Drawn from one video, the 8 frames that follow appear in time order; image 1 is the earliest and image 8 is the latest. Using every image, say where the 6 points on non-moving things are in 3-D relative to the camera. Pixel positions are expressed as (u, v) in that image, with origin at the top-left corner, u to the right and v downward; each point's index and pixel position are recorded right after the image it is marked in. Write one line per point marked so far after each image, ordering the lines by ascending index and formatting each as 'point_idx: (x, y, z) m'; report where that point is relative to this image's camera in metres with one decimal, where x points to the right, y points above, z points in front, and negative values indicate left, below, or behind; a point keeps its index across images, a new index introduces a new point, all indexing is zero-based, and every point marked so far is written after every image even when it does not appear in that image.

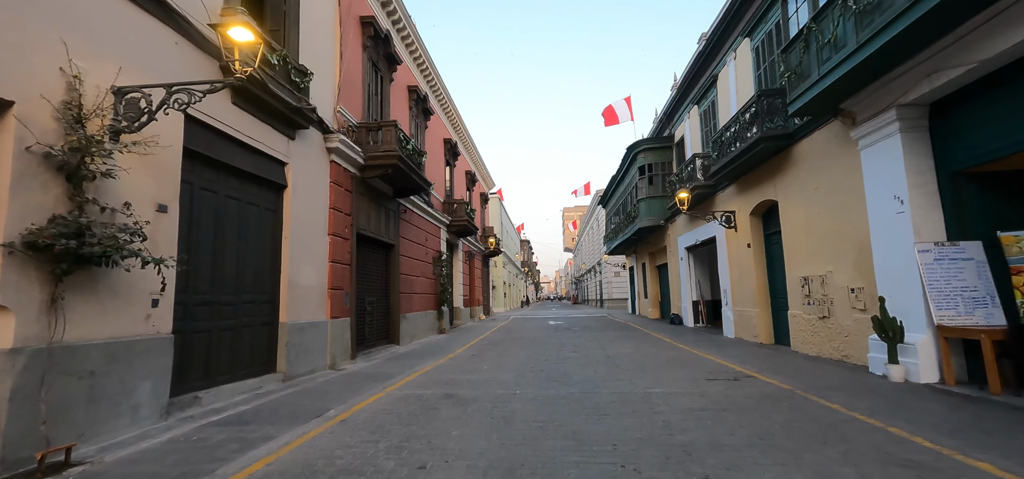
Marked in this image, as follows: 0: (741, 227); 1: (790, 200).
0: (+6.1, +0.3, +11.9) m
1: (+5.8, +0.8, +9.4) m
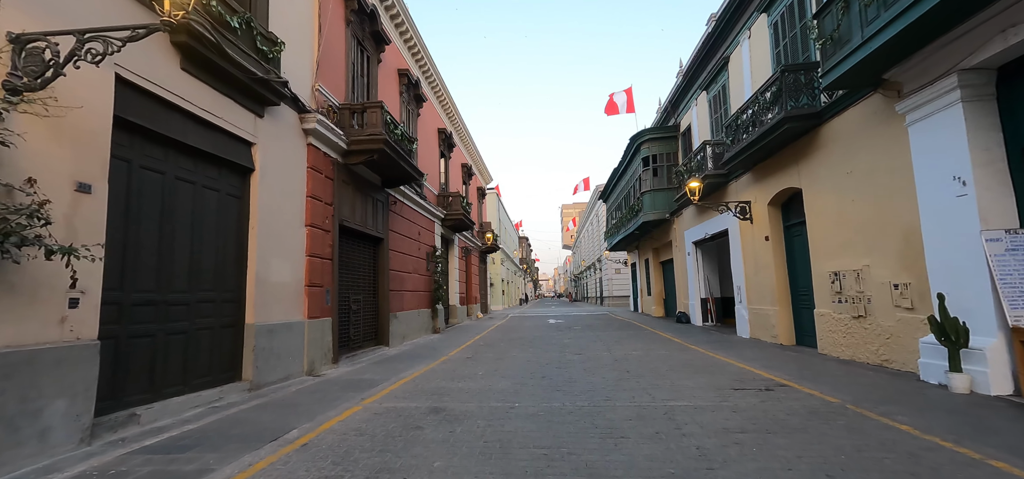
0: (+6.1, +0.5, +11.0) m
1: (+5.8, +1.0, +8.5) m
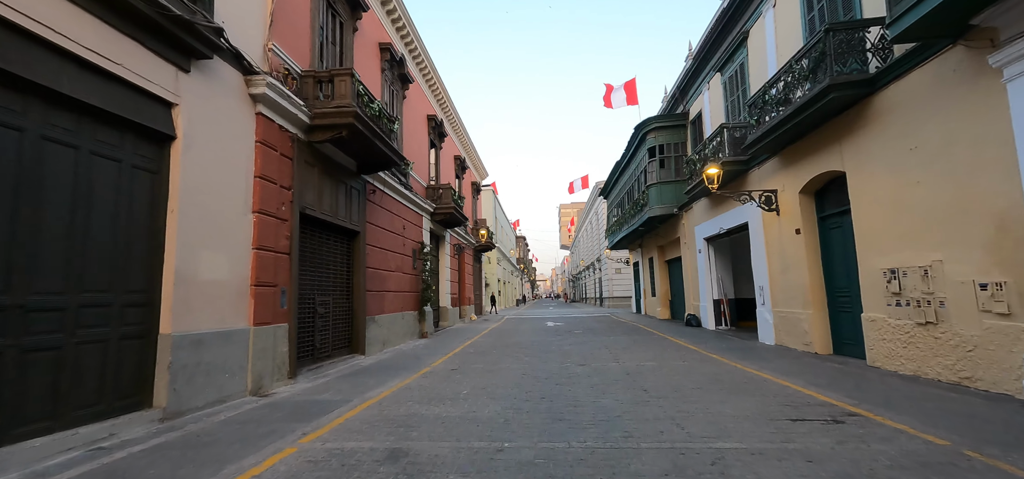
0: (+5.9, +0.7, +9.6) m
1: (+5.7, +1.1, +7.1) m
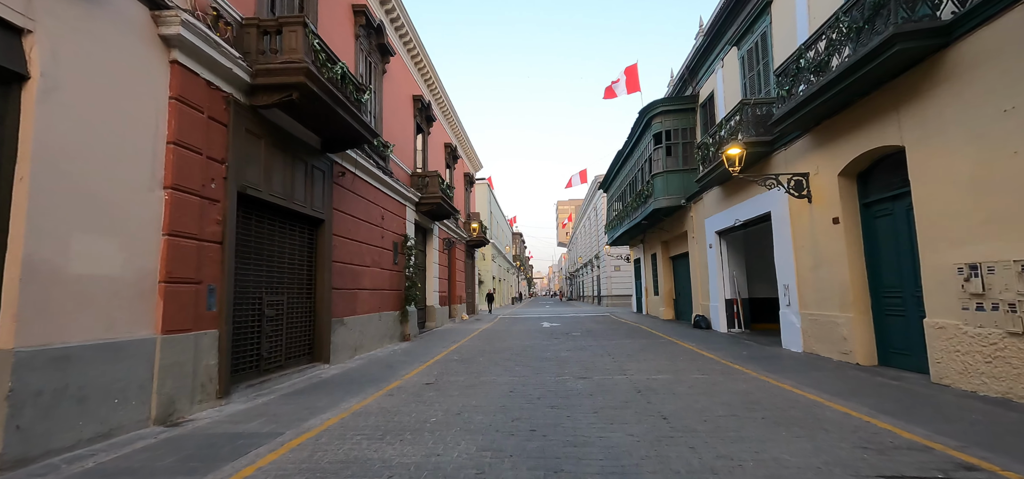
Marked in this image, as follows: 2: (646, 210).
0: (+5.7, +0.8, +8.3) m
1: (+5.5, +1.3, +5.8) m
2: (+5.1, +1.1, +17.1) m
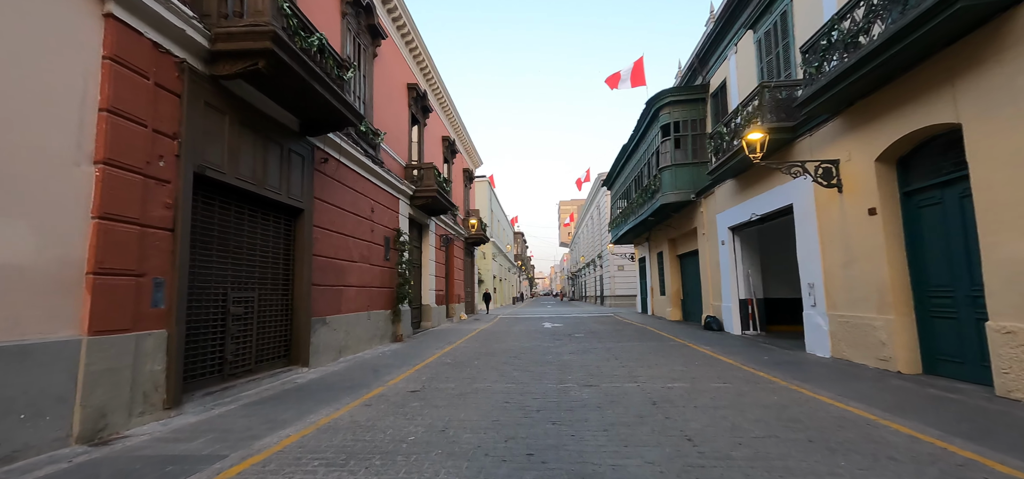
0: (+5.7, +0.9, +7.5) m
1: (+5.5, +1.4, +4.9) m
2: (+5.1, +1.2, +16.2) m
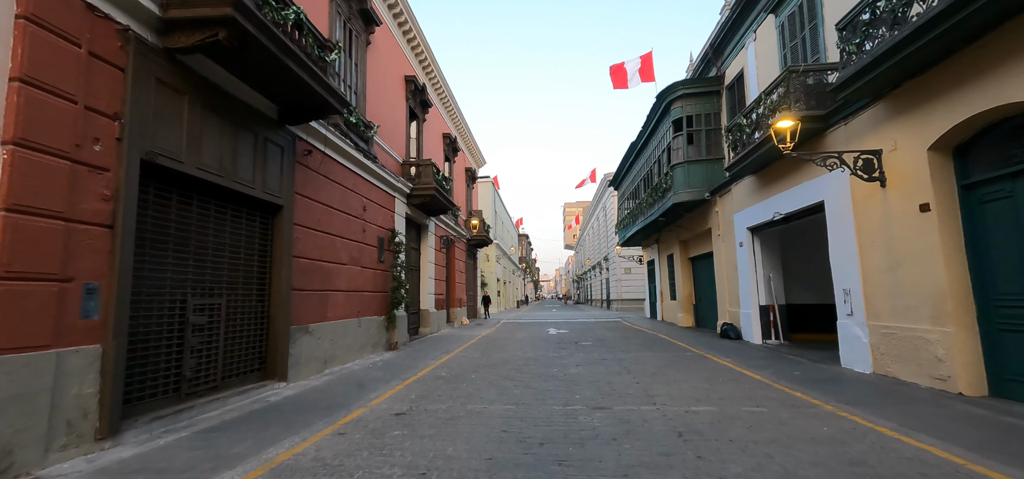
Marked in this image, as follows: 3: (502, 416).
0: (+5.7, +0.9, +6.6) m
1: (+5.4, +1.4, +4.1) m
2: (+5.2, +1.2, +15.4) m
3: (-0.1, -2.1, +5.2) m
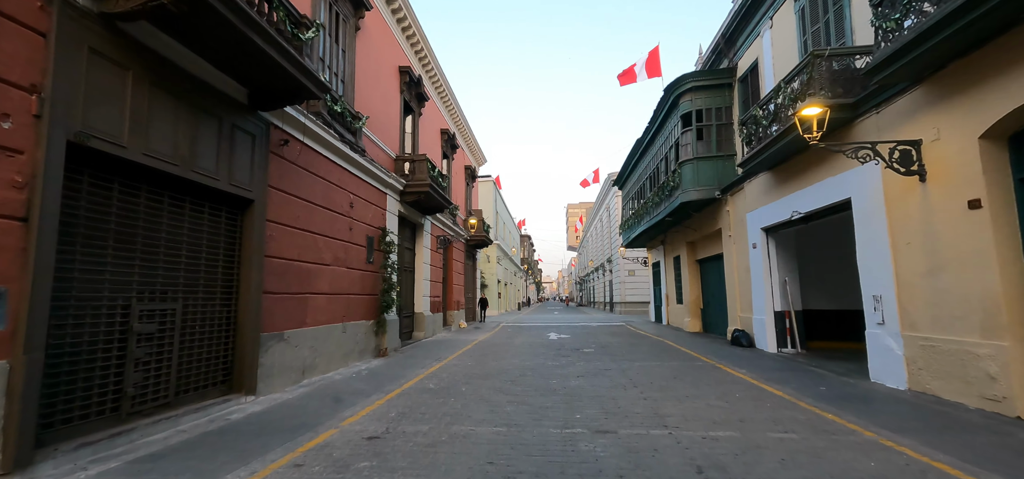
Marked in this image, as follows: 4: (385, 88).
0: (+5.6, +0.9, +5.8) m
1: (+5.4, +1.4, +3.3) m
2: (+5.2, +1.2, +14.6) m
3: (-0.2, -2.0, +4.5) m
4: (-3.4, +4.0, +11.9) m
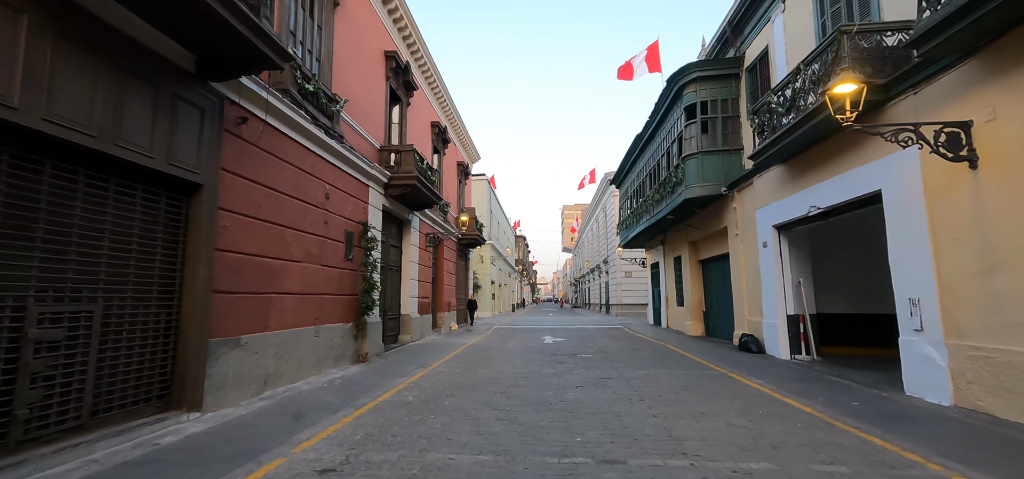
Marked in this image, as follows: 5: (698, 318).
0: (+5.5, +1.0, +5.0) m
1: (+5.3, +1.5, +2.5) m
2: (+5.0, +1.2, +13.8) m
3: (-0.3, -1.9, +3.7) m
4: (-3.6, +4.1, +11.1) m
5: (+6.5, -2.7, +15.7) m
